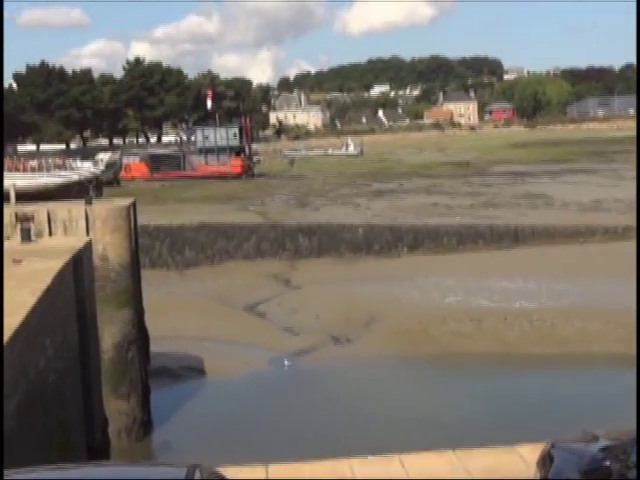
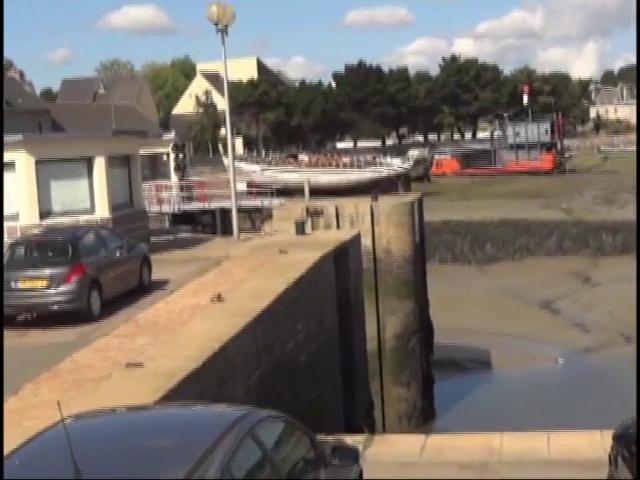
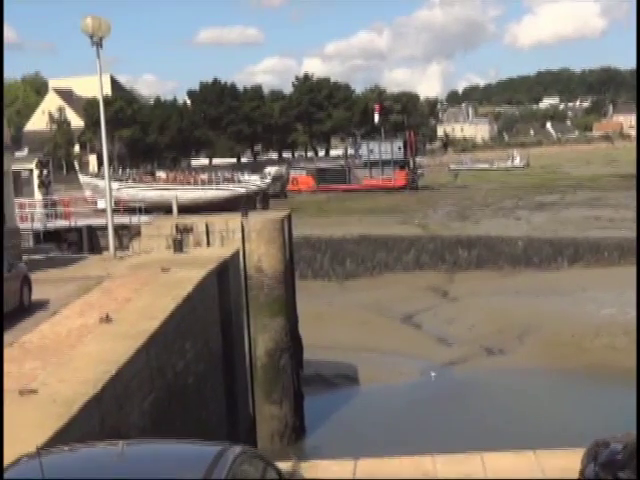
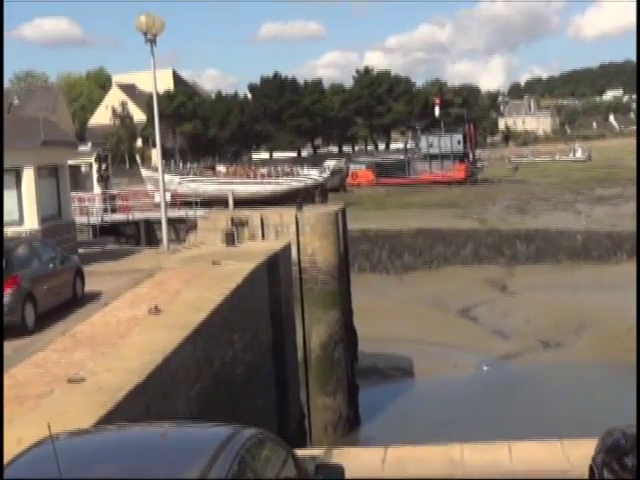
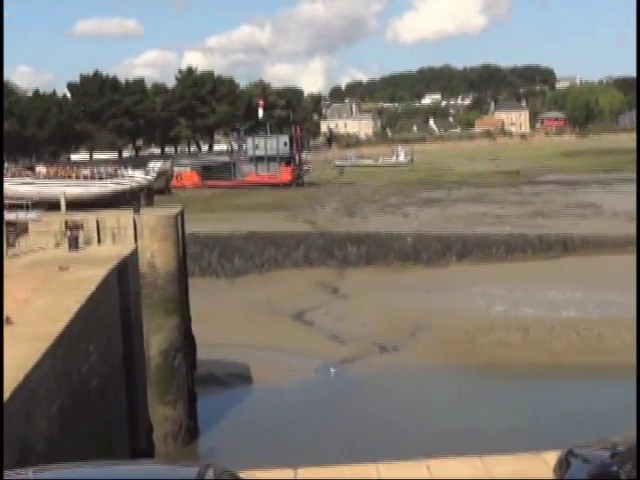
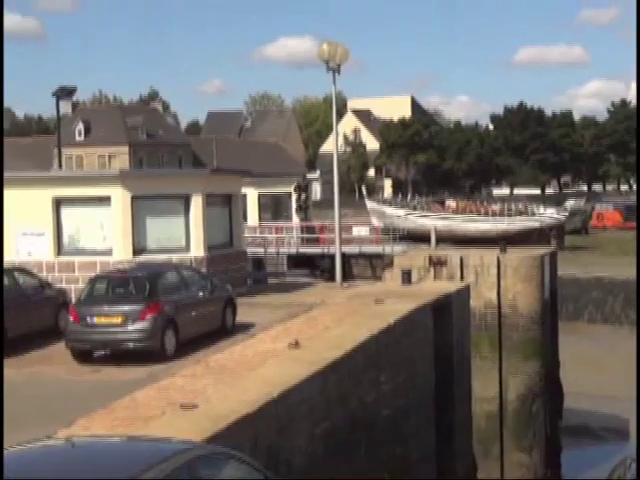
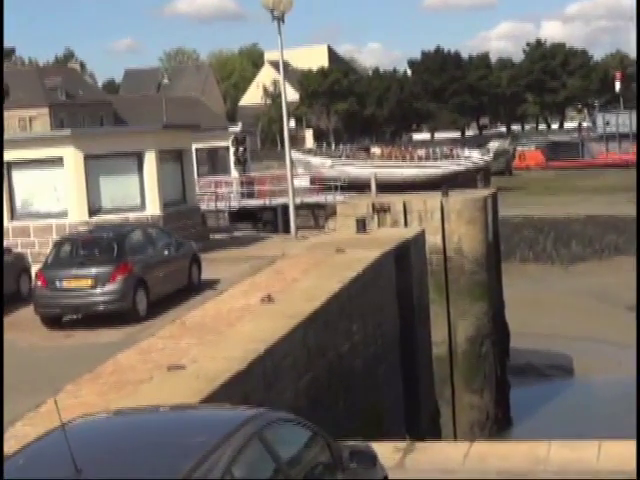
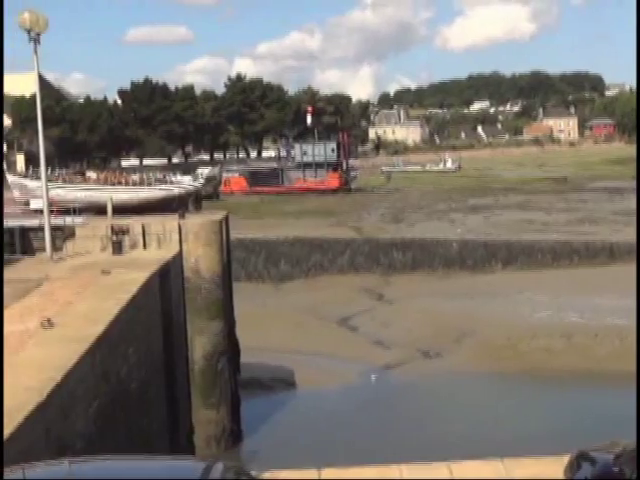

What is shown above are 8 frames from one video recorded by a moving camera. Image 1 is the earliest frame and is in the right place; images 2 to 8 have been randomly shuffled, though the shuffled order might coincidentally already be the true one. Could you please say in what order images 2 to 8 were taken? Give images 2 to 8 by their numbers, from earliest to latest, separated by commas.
5, 8, 3, 4, 2, 7, 6
